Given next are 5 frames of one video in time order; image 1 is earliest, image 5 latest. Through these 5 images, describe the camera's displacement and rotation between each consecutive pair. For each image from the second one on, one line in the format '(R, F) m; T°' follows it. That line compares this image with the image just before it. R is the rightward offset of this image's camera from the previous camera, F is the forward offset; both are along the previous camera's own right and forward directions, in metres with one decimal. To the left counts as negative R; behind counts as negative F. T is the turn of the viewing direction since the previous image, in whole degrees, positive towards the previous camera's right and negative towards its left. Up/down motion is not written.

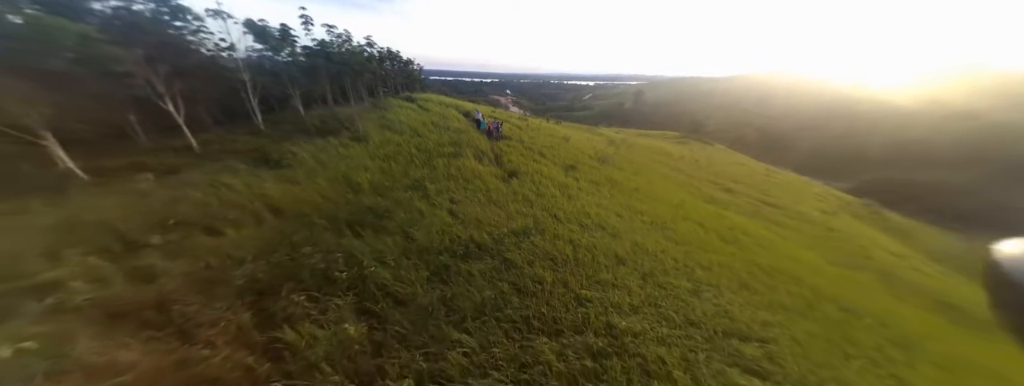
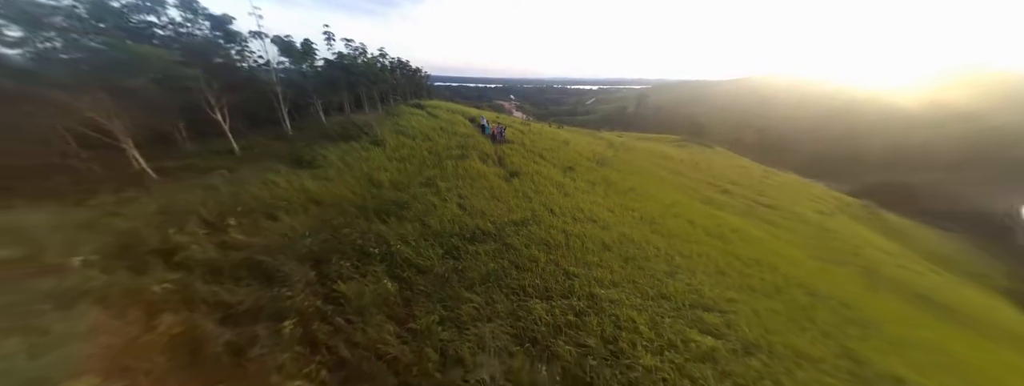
(+0.2, -1.8) m; -1°
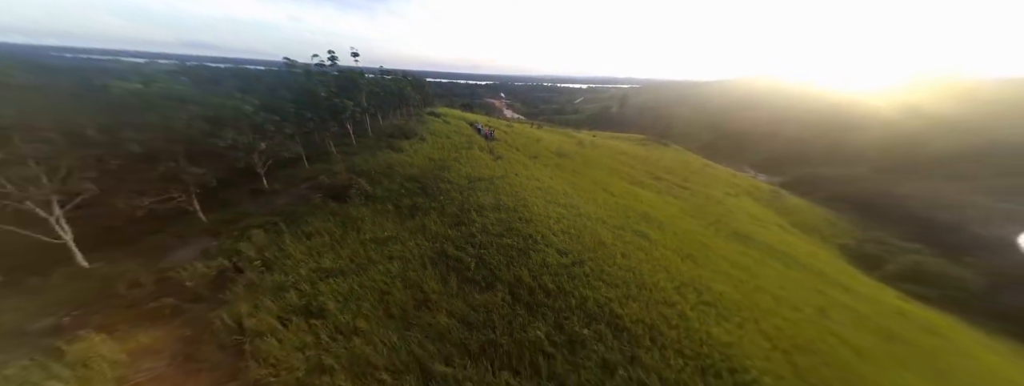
(+0.9, -15.9) m; +2°
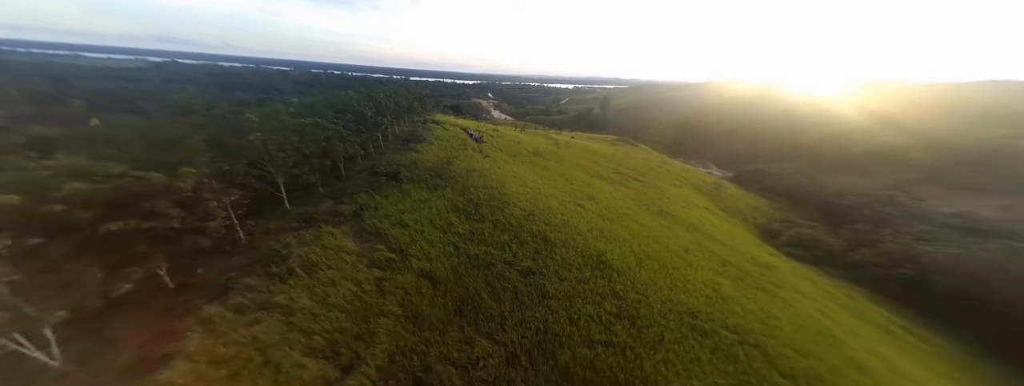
(+0.8, -13.2) m; +3°
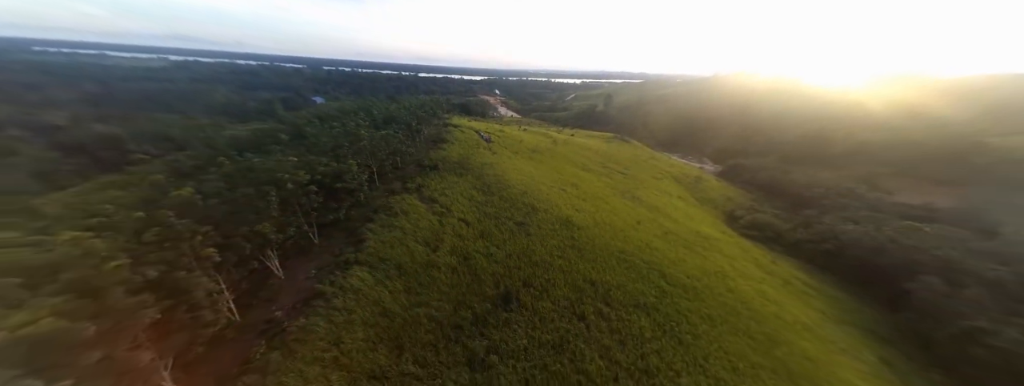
(+1.2, -15.1) m; -2°
